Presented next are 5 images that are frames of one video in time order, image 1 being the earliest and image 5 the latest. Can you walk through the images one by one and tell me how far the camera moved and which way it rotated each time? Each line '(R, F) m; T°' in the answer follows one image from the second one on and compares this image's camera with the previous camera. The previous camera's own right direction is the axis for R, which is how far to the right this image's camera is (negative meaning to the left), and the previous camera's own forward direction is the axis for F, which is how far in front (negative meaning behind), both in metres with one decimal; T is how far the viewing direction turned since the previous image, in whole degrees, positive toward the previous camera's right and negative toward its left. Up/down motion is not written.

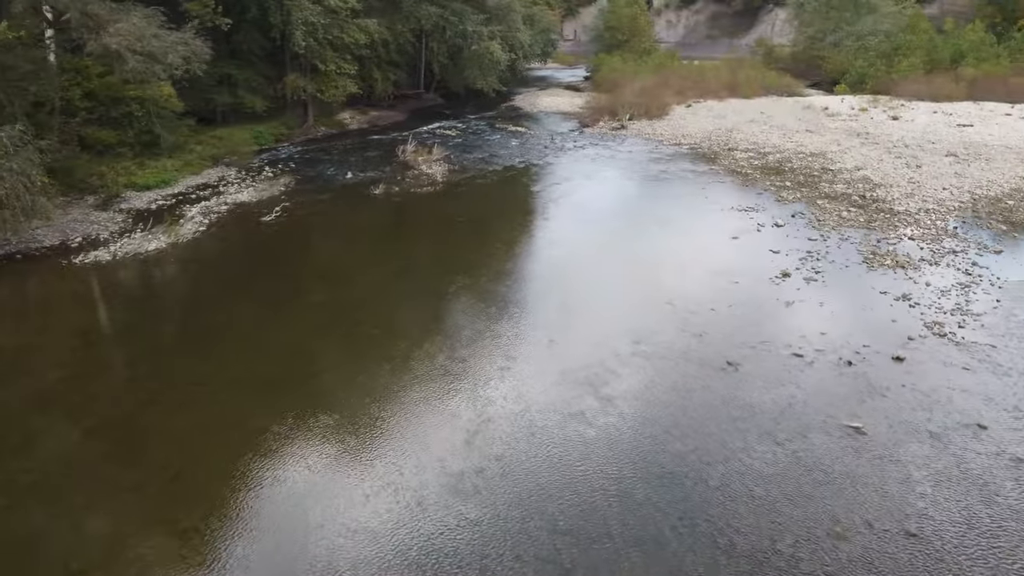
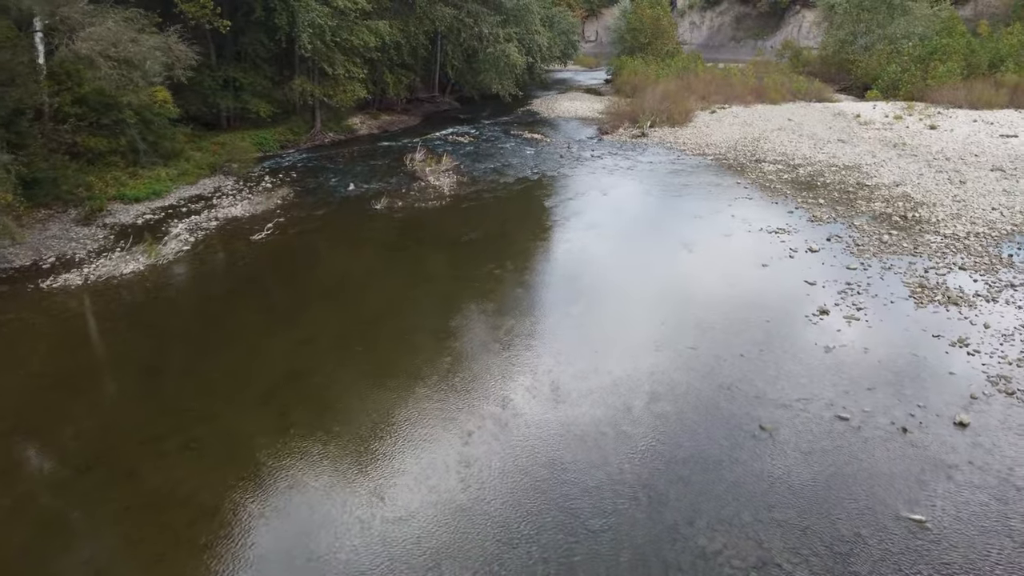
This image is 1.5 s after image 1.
(+0.3, +1.2) m; -2°
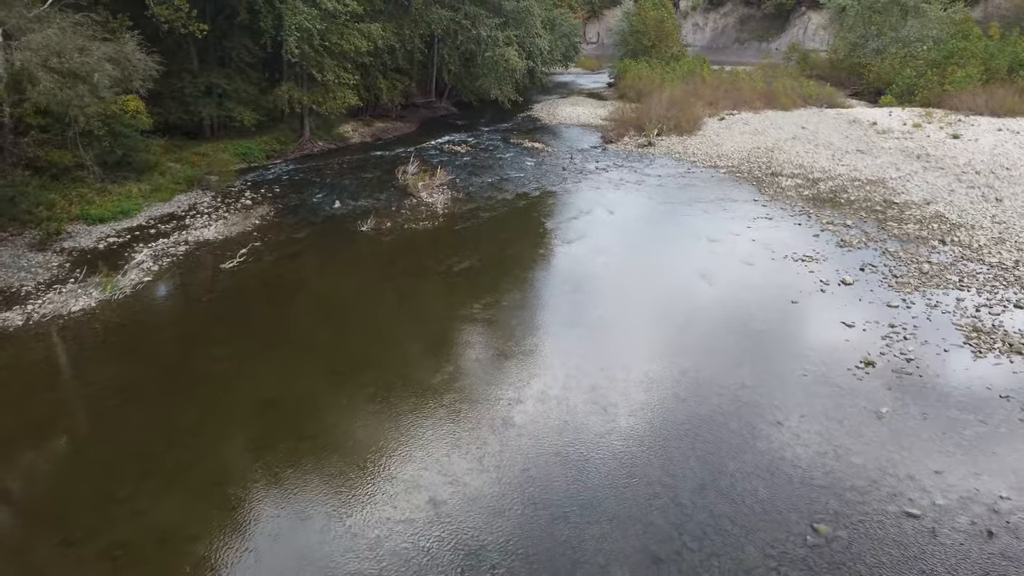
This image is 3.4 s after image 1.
(0.0, +1.5) m; 0°
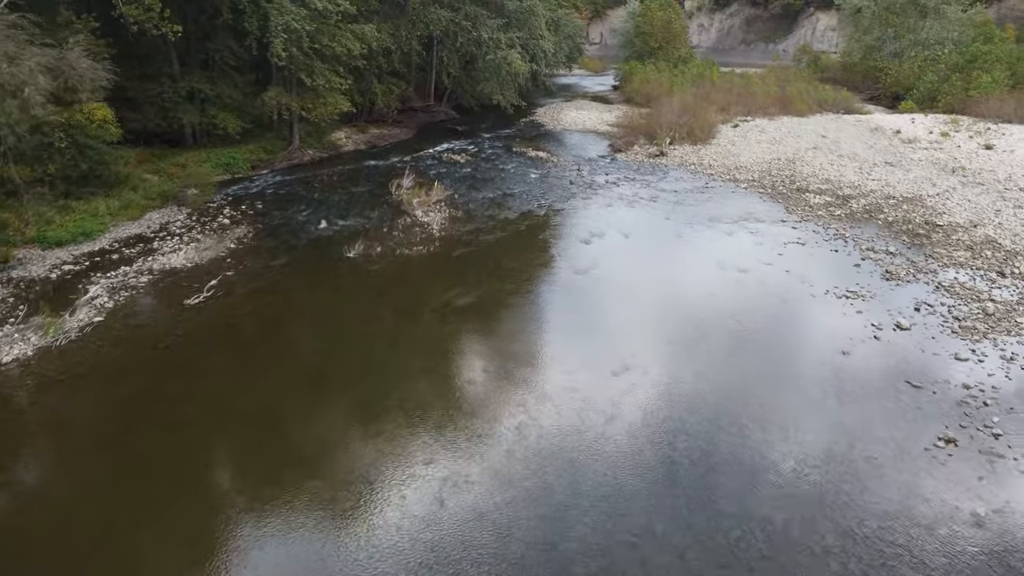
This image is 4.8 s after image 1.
(-0.1, +1.6) m; 0°
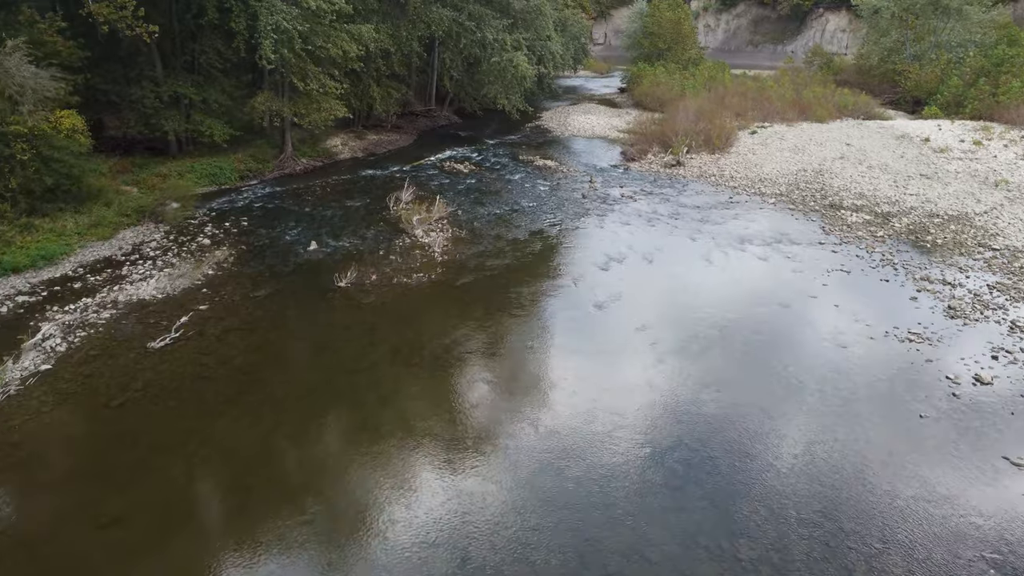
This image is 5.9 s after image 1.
(-0.2, +1.6) m; 0°
